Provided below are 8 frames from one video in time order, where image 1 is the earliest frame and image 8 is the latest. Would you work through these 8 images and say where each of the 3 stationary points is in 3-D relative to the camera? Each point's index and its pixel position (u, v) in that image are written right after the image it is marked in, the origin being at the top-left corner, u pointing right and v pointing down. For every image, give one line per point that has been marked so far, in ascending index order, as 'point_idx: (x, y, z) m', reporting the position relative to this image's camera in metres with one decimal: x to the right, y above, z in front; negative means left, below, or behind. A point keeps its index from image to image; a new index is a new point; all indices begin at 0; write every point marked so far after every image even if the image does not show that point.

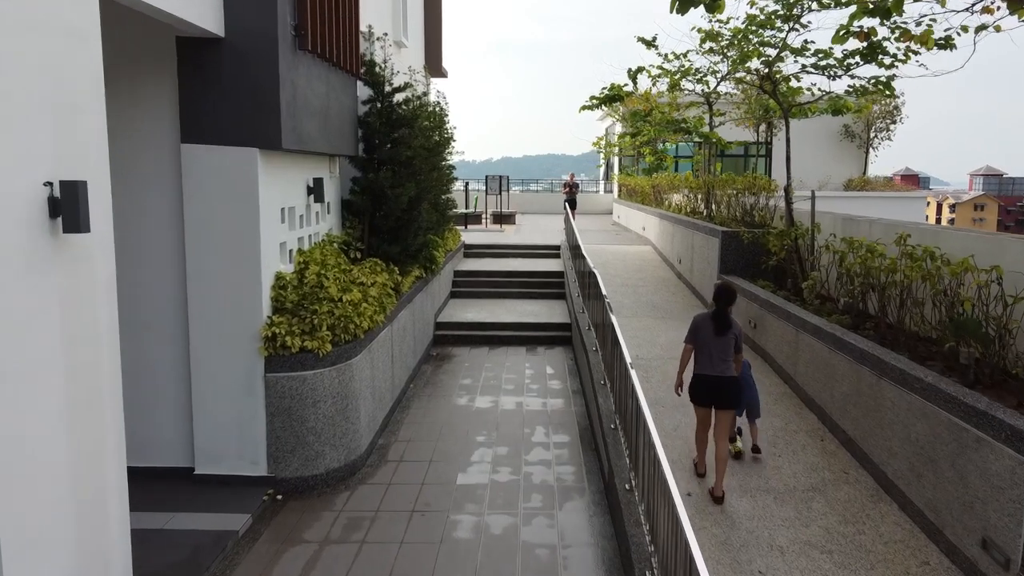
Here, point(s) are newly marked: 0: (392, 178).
0: (-1.2, +1.1, +8.0) m
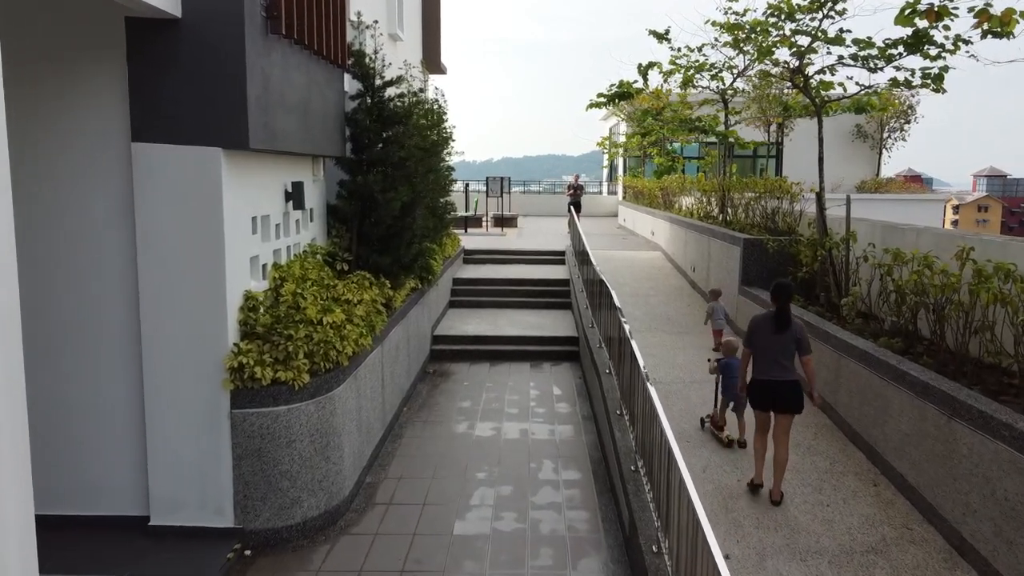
0: (-1.2, +0.9, +7.2) m
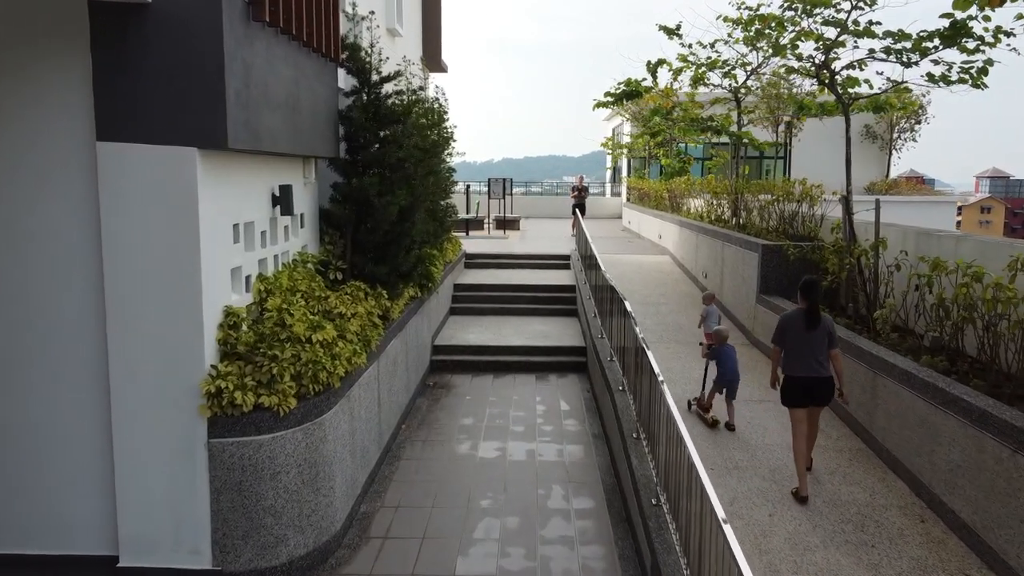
0: (-1.1, +0.8, +6.7) m
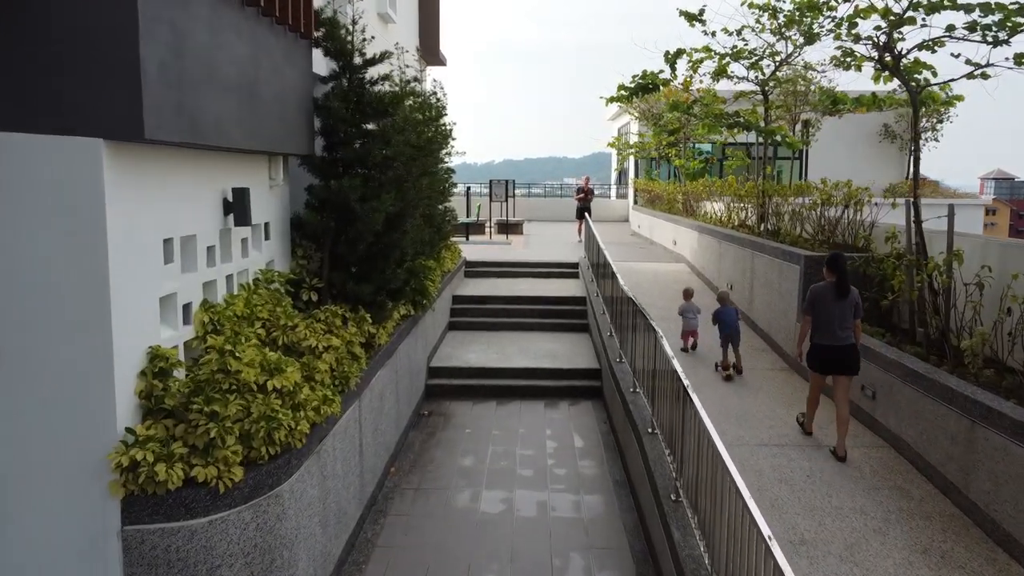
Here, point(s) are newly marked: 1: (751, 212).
0: (-1.0, +0.7, +5.6) m
1: (+3.3, +1.1, +11.1) m
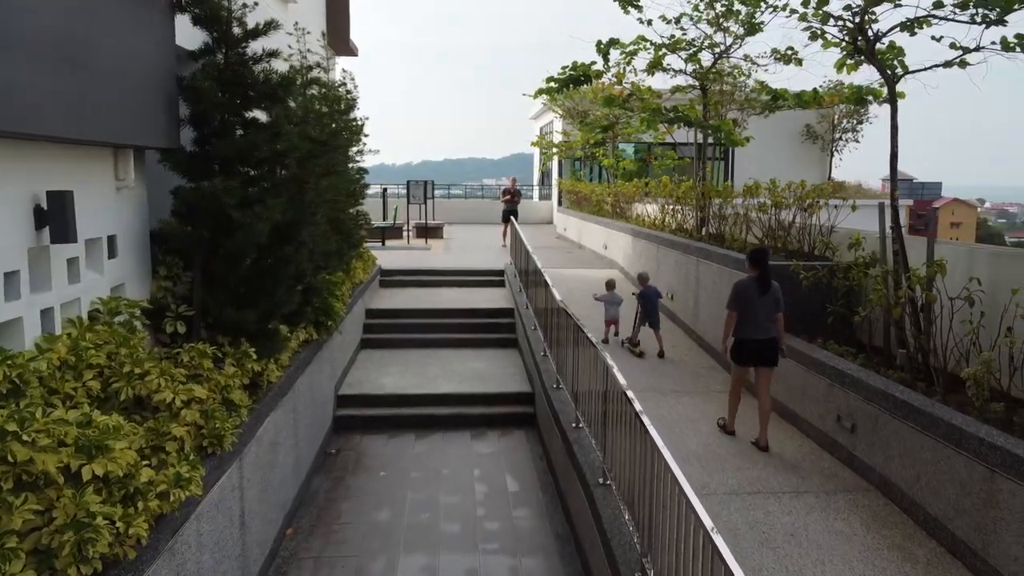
0: (-1.5, +0.5, +4.5) m
1: (+2.3, +1.0, +10.4) m
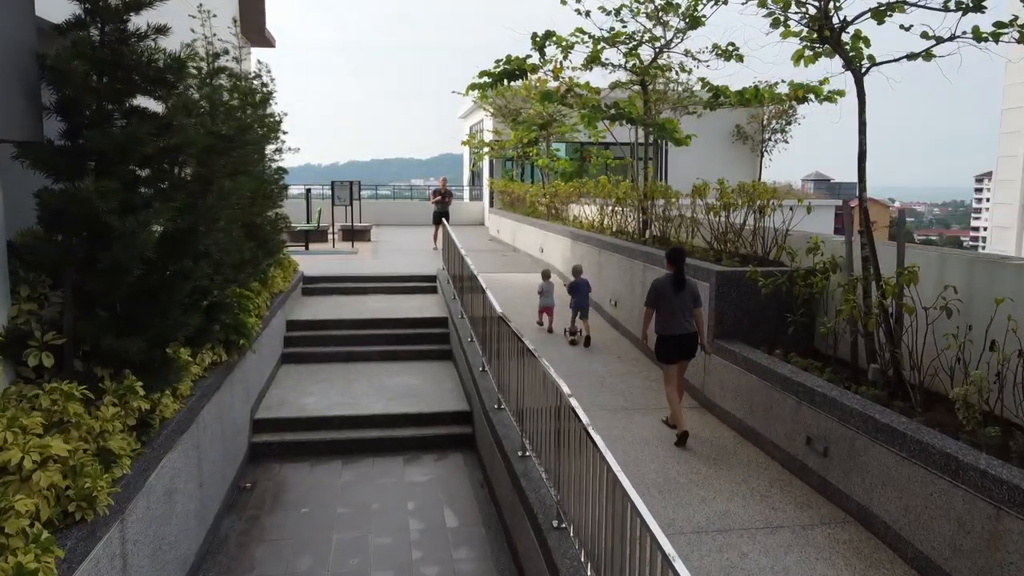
0: (-1.8, +0.4, +3.8) m
1: (+1.5, +0.9, +9.9) m
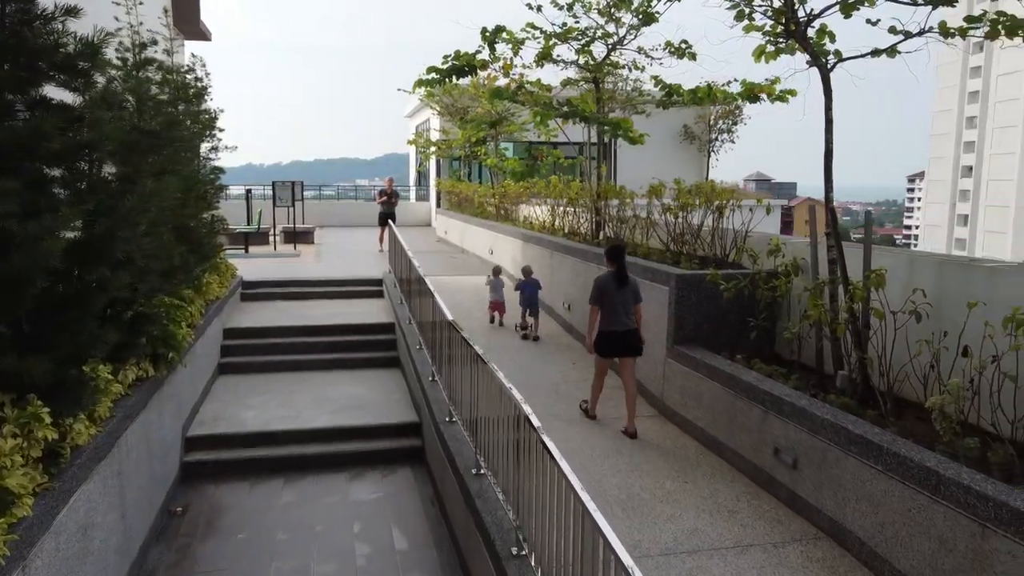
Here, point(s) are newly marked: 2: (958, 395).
0: (-2.0, +0.4, +3.3) m
1: (+0.8, +0.9, +9.7) m
2: (+2.0, -0.5, +3.7) m
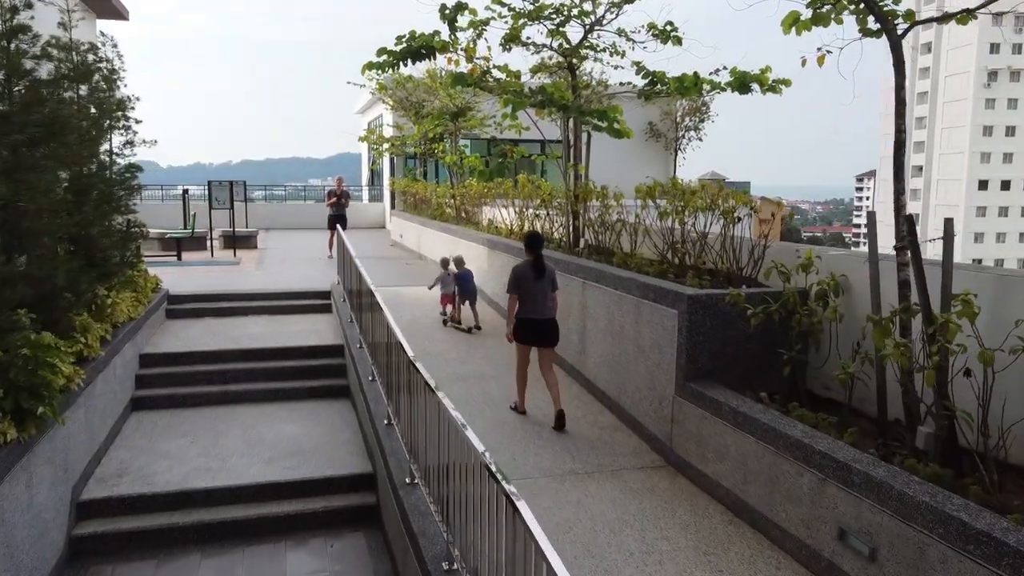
0: (-2.0, +0.2, +2.1) m
1: (+0.5, +0.7, +8.6) m
2: (+2.0, -0.6, +2.6) m
